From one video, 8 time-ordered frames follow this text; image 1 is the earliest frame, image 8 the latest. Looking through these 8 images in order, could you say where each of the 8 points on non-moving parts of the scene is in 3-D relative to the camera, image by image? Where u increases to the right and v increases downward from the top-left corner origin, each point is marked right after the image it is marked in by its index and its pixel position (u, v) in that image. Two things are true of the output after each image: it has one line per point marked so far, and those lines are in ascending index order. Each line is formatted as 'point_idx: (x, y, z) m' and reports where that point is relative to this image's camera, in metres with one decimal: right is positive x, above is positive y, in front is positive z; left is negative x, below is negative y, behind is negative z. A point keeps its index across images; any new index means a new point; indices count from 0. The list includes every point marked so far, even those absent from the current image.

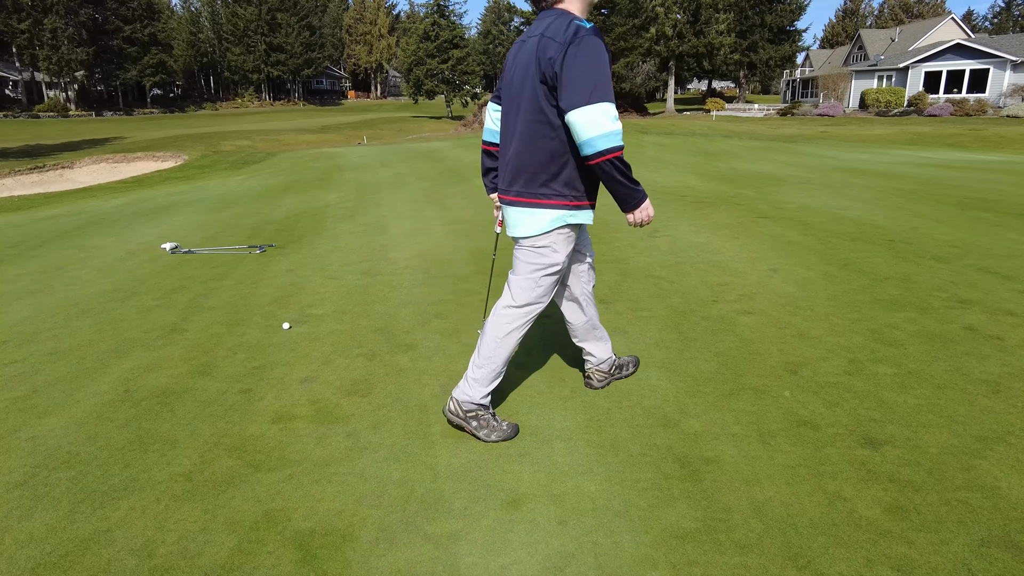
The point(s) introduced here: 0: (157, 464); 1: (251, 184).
0: (-1.4, -0.7, +2.6) m
1: (-5.0, +2.0, +12.6) m
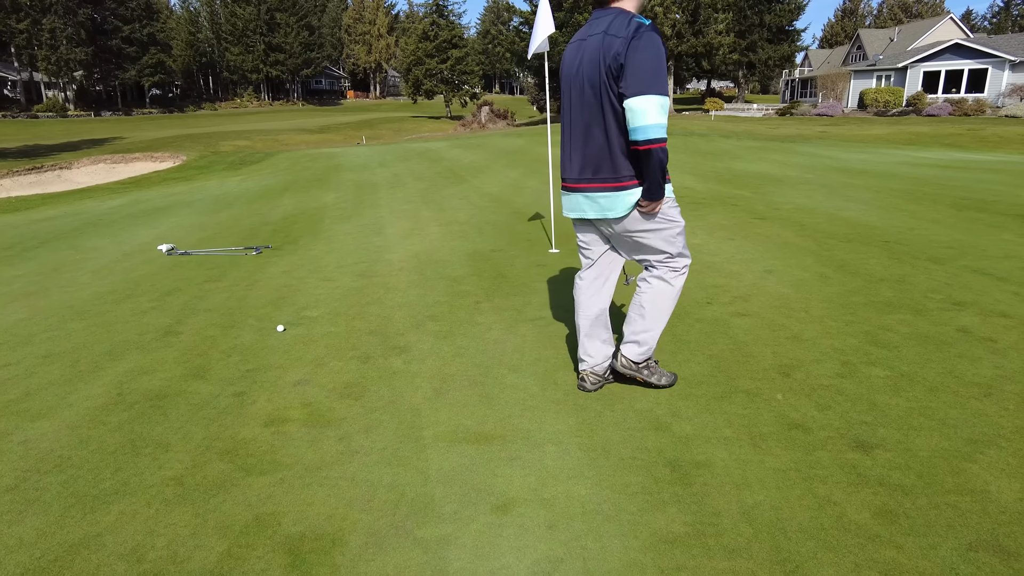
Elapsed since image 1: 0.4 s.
0: (-1.4, -0.7, +2.6) m
1: (-5.1, +2.0, +12.6) m
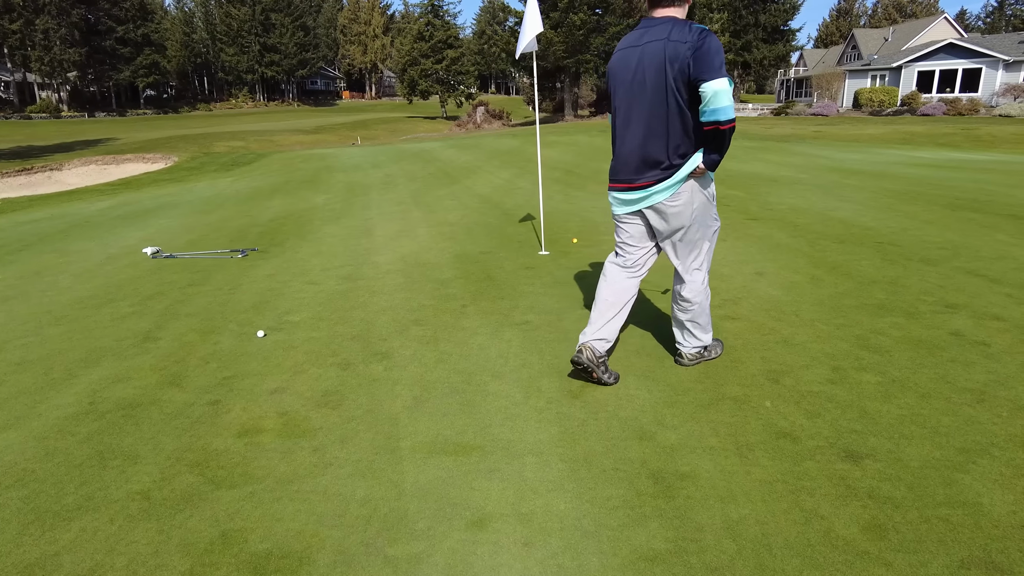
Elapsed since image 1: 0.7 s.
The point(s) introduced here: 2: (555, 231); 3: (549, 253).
0: (-1.5, -0.7, +2.5) m
1: (-5.2, +2.0, +12.5) m
2: (+0.5, +0.6, +7.1) m
3: (+0.3, +0.4, +6.1) m
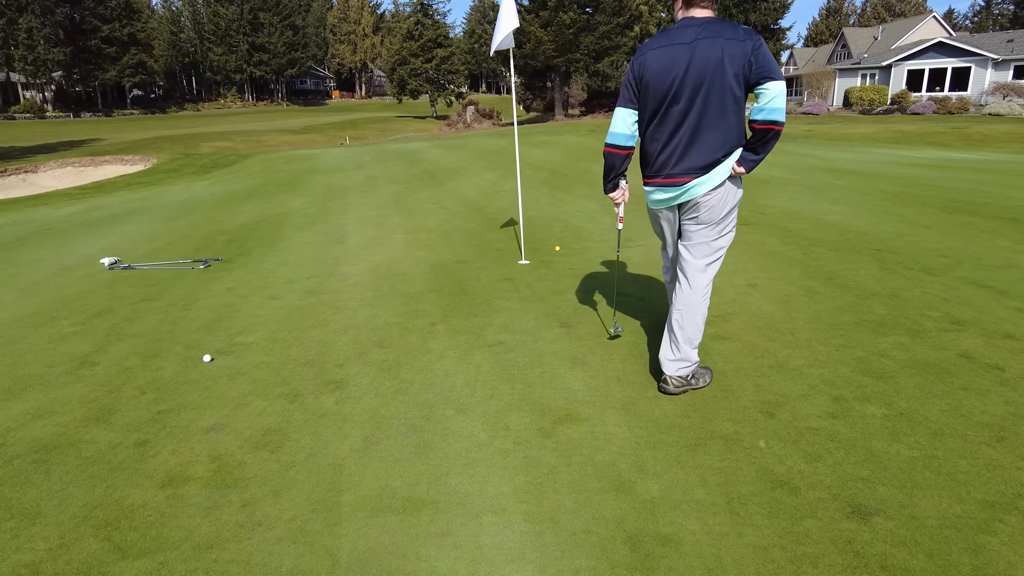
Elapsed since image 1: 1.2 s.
0: (-1.7, -0.9, +2.1) m
1: (-5.5, +1.8, +12.1) m
2: (+0.2, +0.5, +6.8) m
3: (+0.2, +0.2, +5.7) m
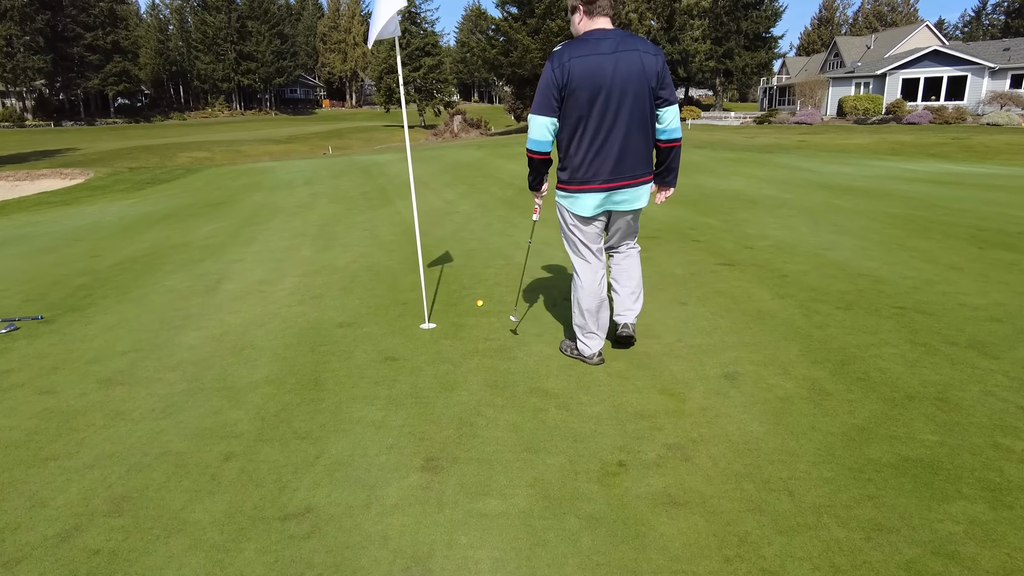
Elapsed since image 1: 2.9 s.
0: (-2.3, -1.3, +0.6) m
1: (-6.2, +1.3, +10.6) m
2: (-0.4, 0.0, +5.3) m
3: (-0.5, -0.2, +4.3) m
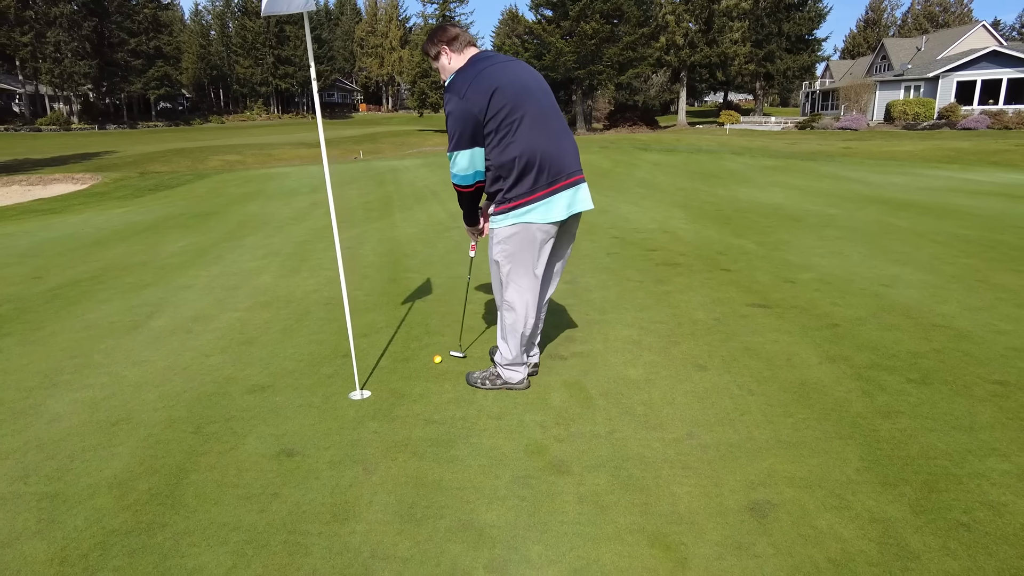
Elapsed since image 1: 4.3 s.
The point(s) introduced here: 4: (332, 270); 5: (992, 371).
0: (-2.7, -1.5, -0.3) m
1: (-6.0, +1.0, +9.9) m
2: (-0.6, -0.2, +4.3) m
3: (-0.7, -0.5, +3.3) m
4: (-1.7, +0.2, +6.2) m
5: (+2.4, -0.4, +3.2) m
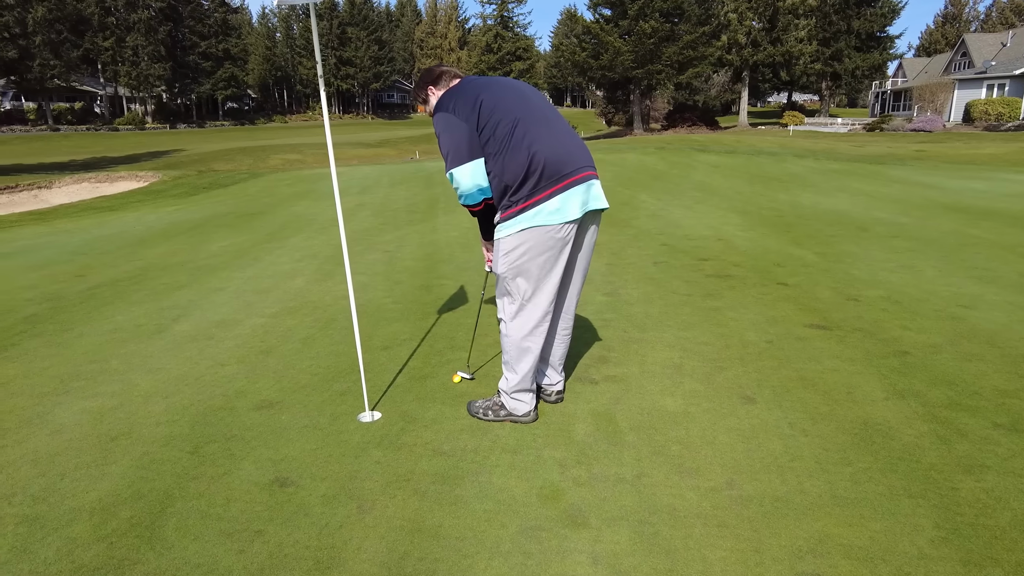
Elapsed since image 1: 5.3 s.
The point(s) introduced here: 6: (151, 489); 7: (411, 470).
0: (-2.9, -1.5, -0.3) m
1: (-5.4, +1.1, +10.1) m
2: (-0.4, -0.3, +4.1) m
3: (-0.6, -0.6, +3.0) m
4: (-1.4, +0.1, +6.0) m
5: (+2.5, -0.6, +2.7) m
6: (-1.4, -0.7, +2.5) m
7: (-0.4, -0.7, +2.5) m
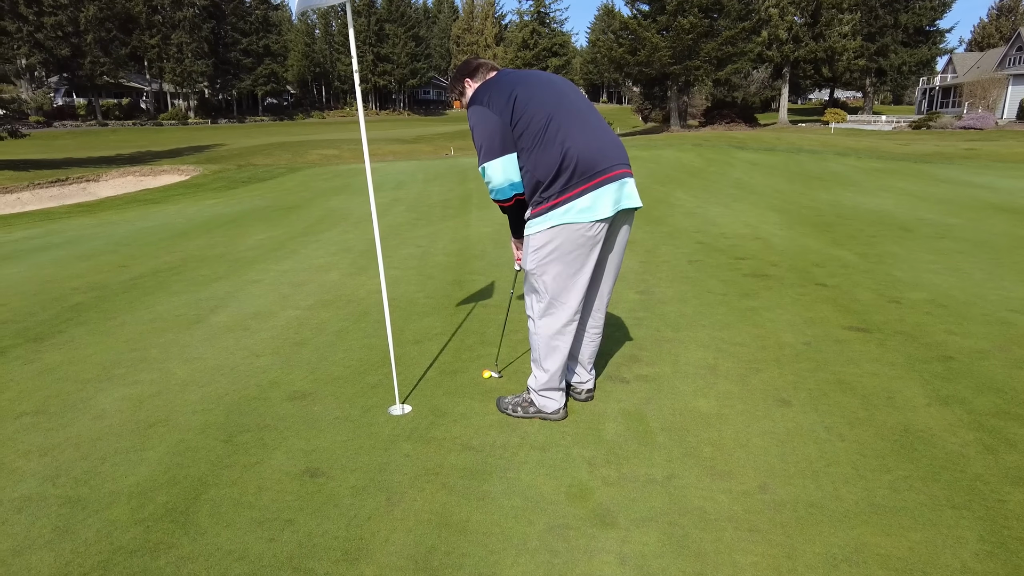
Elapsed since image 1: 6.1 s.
0: (-2.9, -1.5, -0.2) m
1: (-4.8, +1.2, +10.4) m
2: (-0.2, -0.3, +4.1) m
3: (-0.5, -0.5, +3.1) m
4: (-1.1, +0.2, +6.1) m
5: (+2.6, -0.6, +2.6) m
6: (-1.3, -0.7, +2.6) m
7: (-0.3, -0.7, +2.5) m
